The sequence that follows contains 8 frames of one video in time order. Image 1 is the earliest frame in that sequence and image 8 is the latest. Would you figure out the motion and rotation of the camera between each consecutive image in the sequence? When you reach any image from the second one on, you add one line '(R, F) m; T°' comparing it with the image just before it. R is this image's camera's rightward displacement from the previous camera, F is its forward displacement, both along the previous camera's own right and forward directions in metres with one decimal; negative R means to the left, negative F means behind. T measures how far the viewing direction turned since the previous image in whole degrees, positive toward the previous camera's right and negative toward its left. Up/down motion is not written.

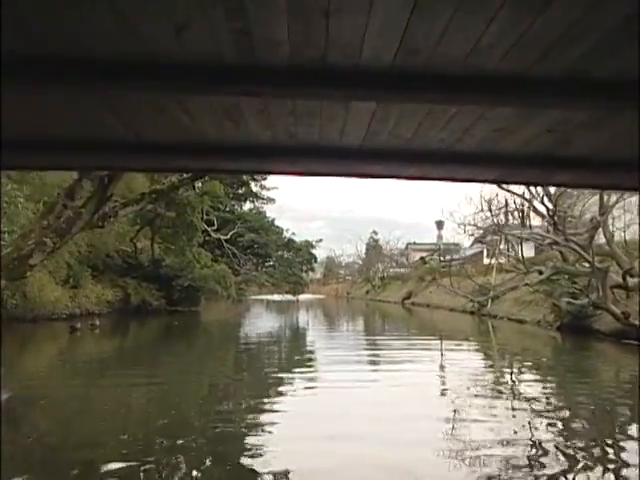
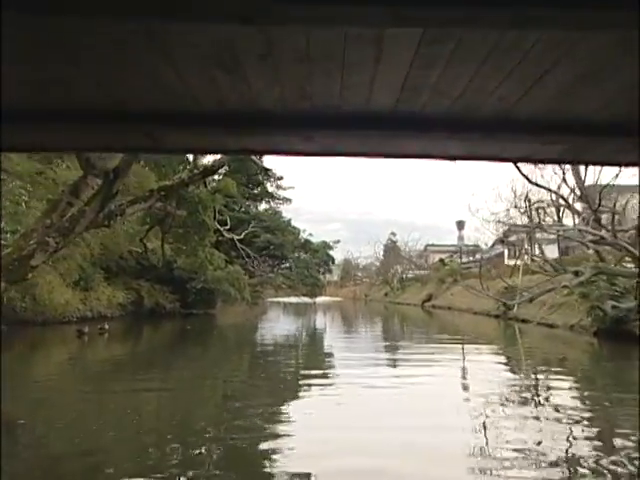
(0.0, +0.5) m; -2°
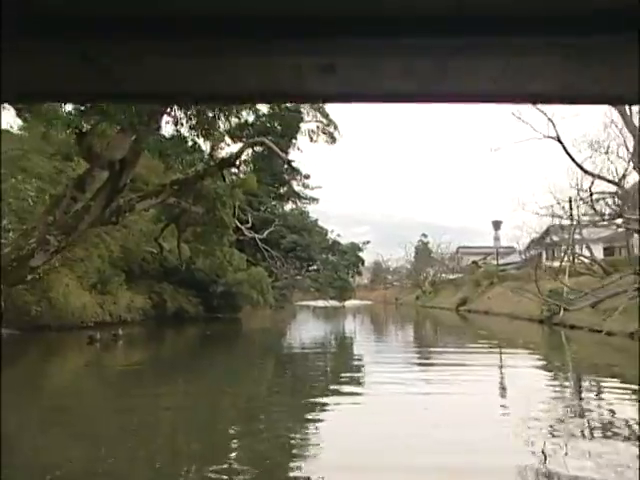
(0.0, +0.8) m; -3°
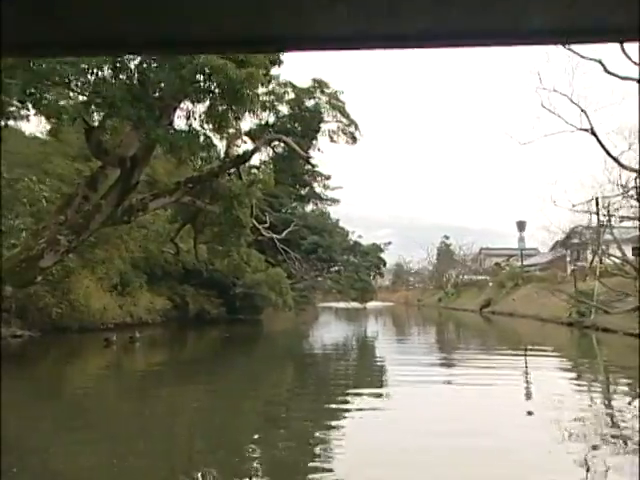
(0.0, +0.3) m; -2°
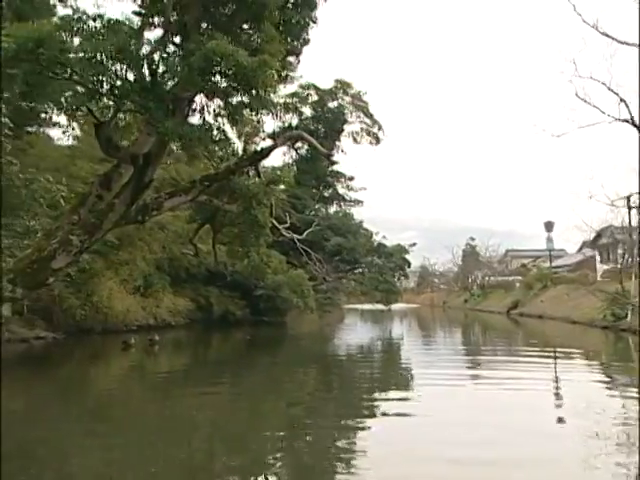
(0.0, +0.3) m; -2°
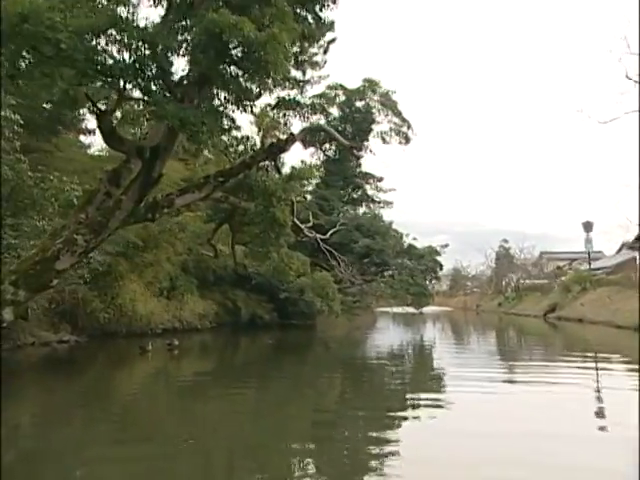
(+0.1, +0.5) m; -3°
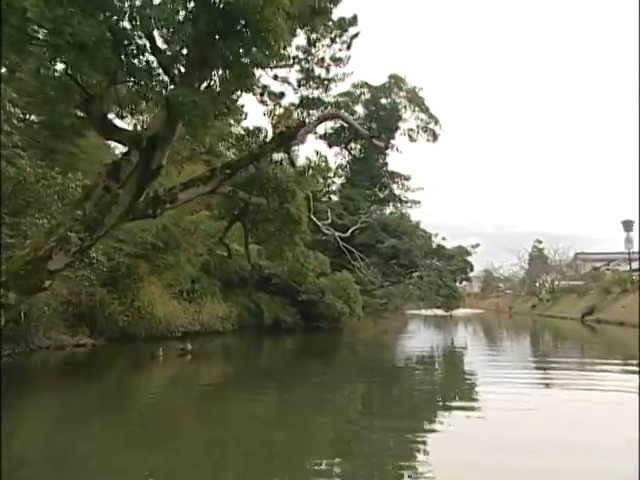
(+0.2, +0.5) m; -3°
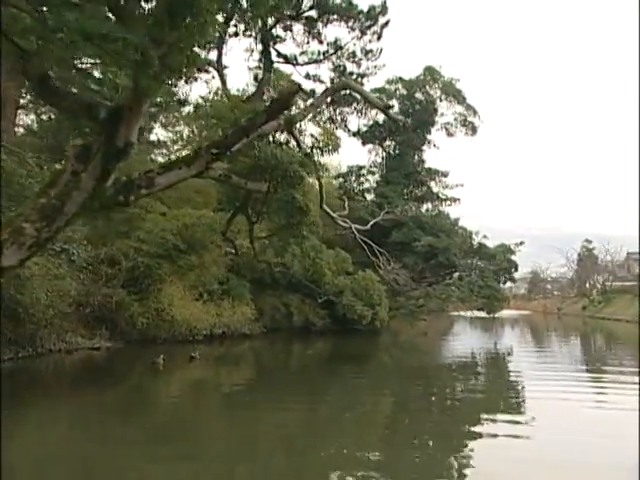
(+0.3, +0.9) m; -4°
